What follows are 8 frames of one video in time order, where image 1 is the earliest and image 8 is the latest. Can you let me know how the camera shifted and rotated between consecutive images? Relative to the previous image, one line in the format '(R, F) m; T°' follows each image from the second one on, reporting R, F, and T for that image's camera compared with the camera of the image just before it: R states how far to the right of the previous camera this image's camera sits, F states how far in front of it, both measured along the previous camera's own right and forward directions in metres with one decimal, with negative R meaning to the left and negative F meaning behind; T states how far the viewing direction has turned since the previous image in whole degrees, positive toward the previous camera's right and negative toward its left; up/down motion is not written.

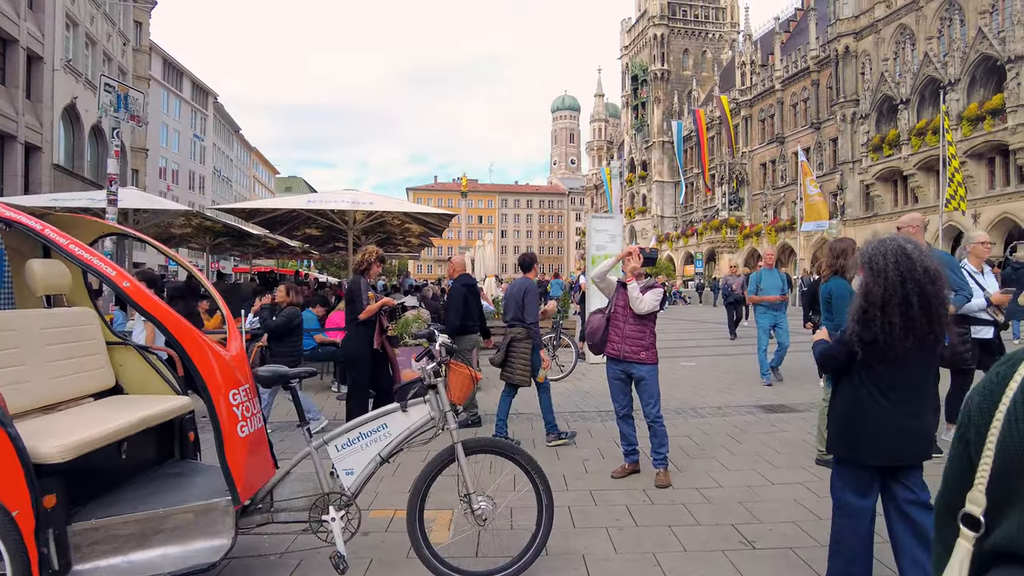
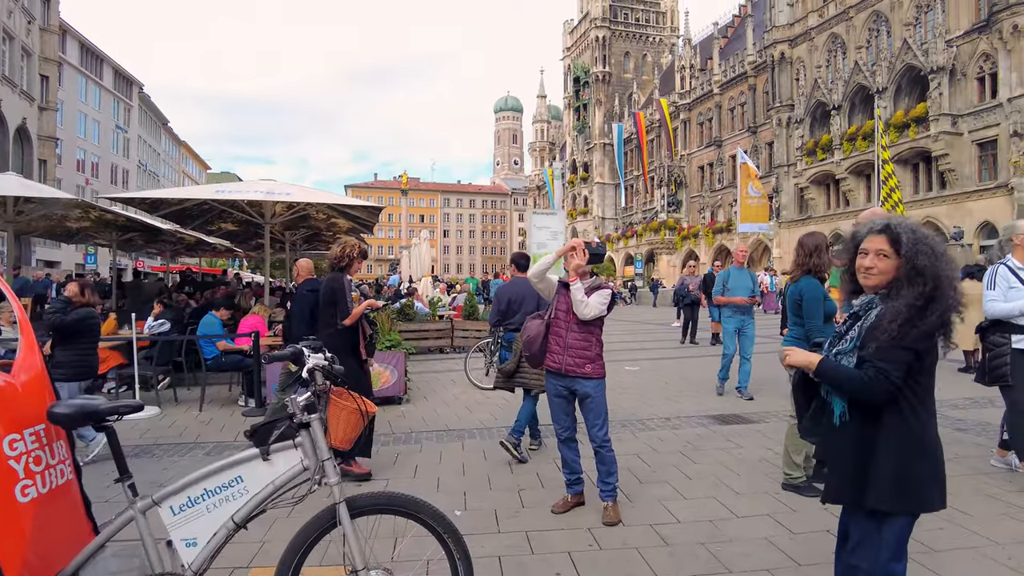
(+0.1, +0.8) m; +5°
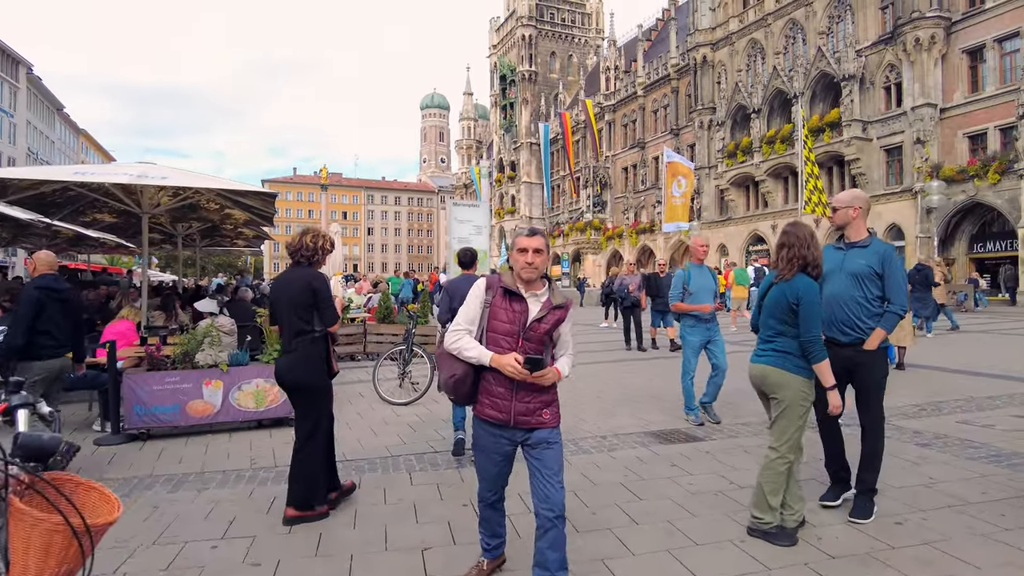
(+0.1, +1.0) m; +6°
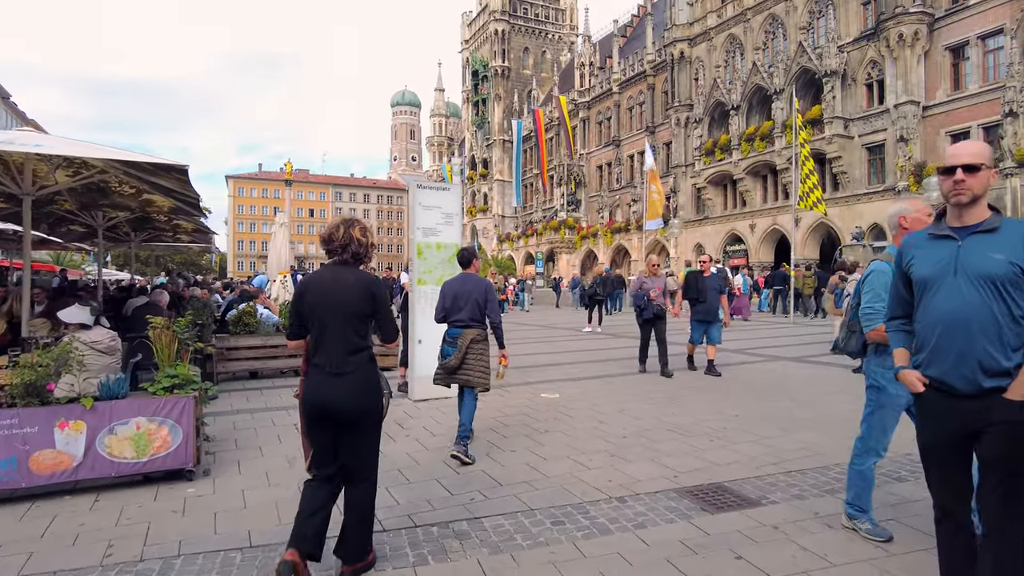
(-0.1, +1.7) m; +2°
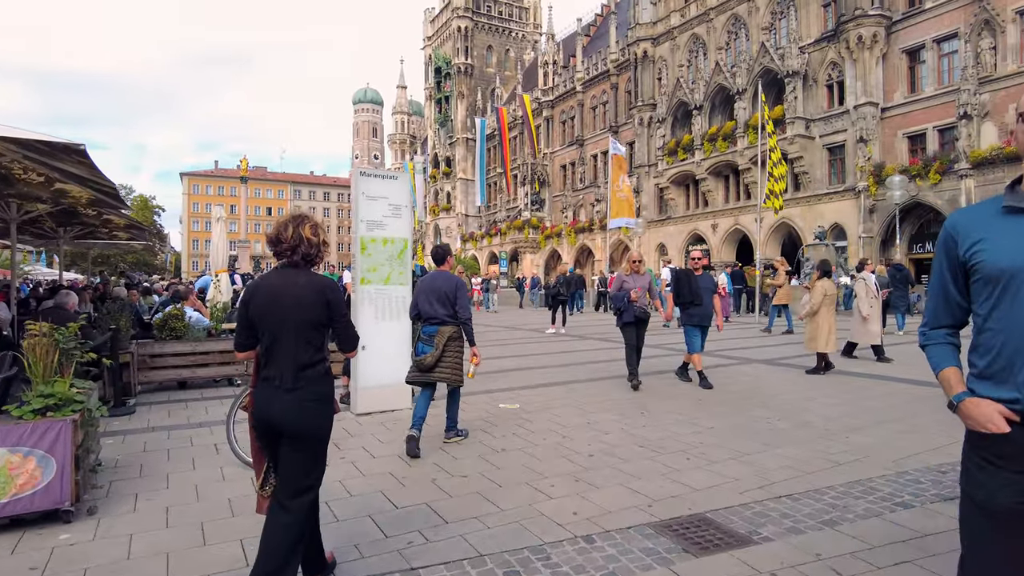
(+0.1, +0.7) m; +3°
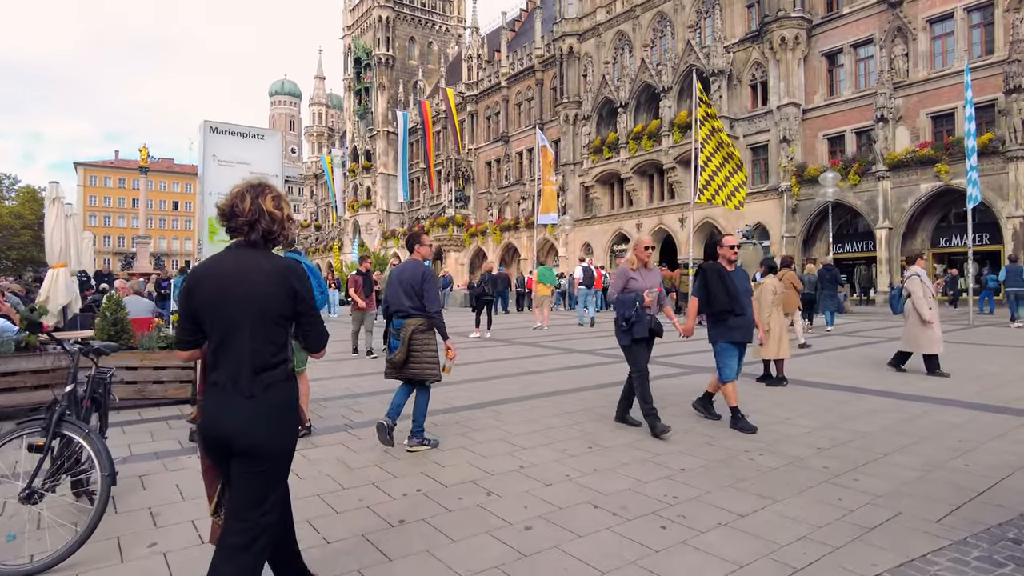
(+0.1, +1.7) m; +7°
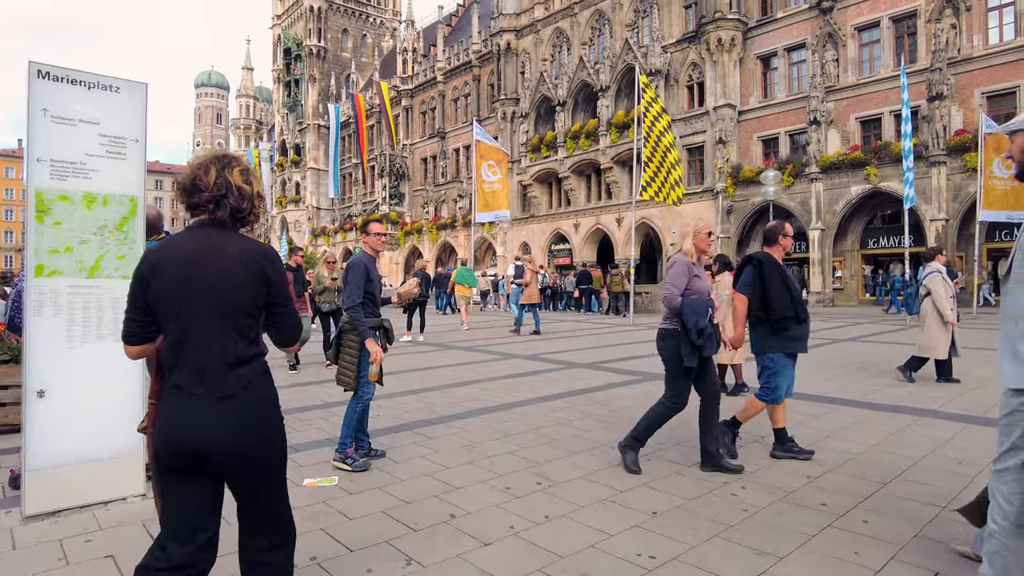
(0.0, +1.1) m; +5°
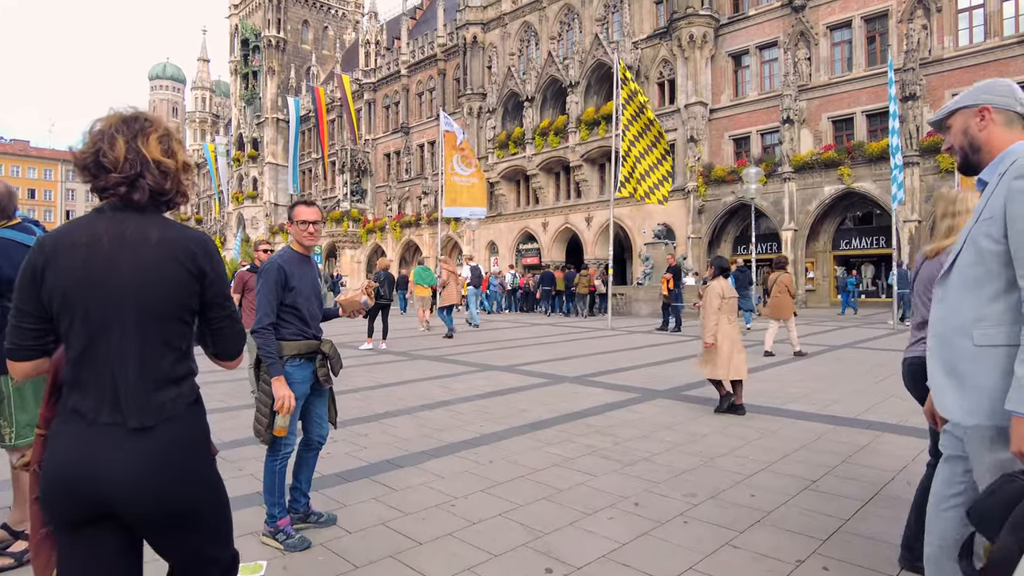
(-0.2, +1.3) m; +3°
